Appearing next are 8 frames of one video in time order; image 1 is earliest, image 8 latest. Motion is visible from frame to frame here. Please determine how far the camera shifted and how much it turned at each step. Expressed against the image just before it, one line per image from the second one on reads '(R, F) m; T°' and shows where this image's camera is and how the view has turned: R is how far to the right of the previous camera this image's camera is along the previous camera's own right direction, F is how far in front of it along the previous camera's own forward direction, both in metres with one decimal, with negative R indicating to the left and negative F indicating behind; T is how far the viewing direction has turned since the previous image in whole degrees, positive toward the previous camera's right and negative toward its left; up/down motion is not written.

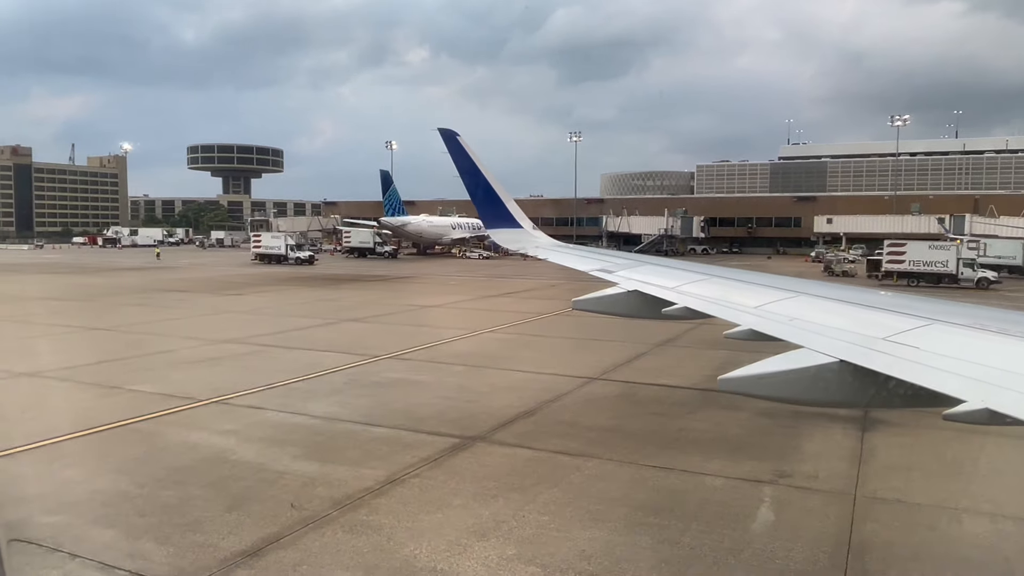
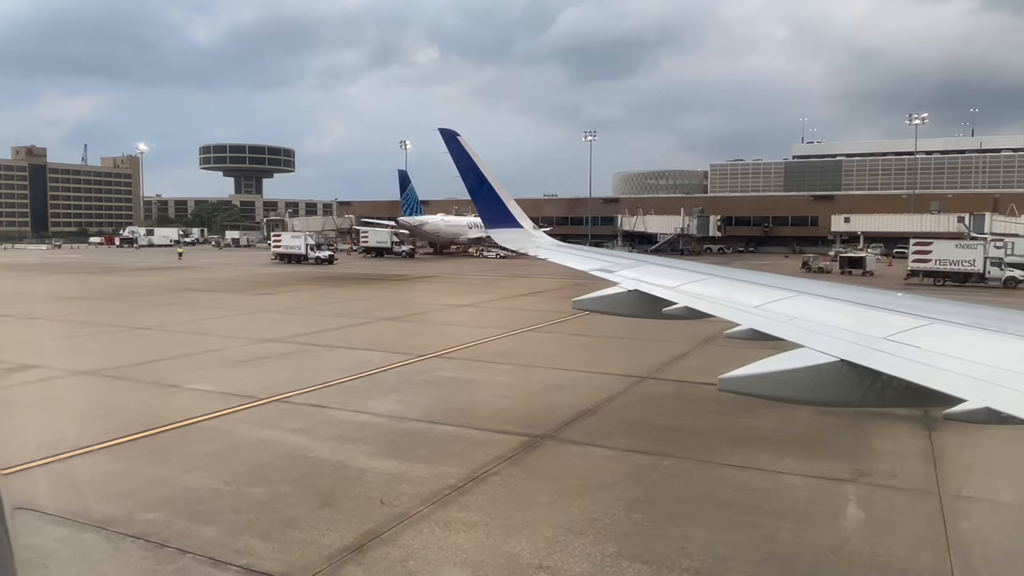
(-0.7, -0.1) m; -1°
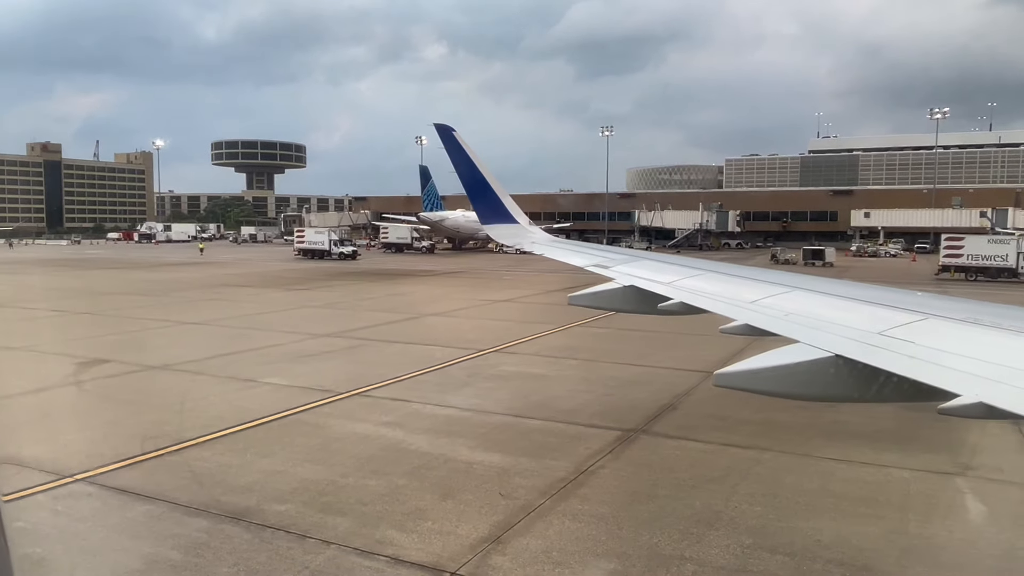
(-0.9, -0.1) m; -1°
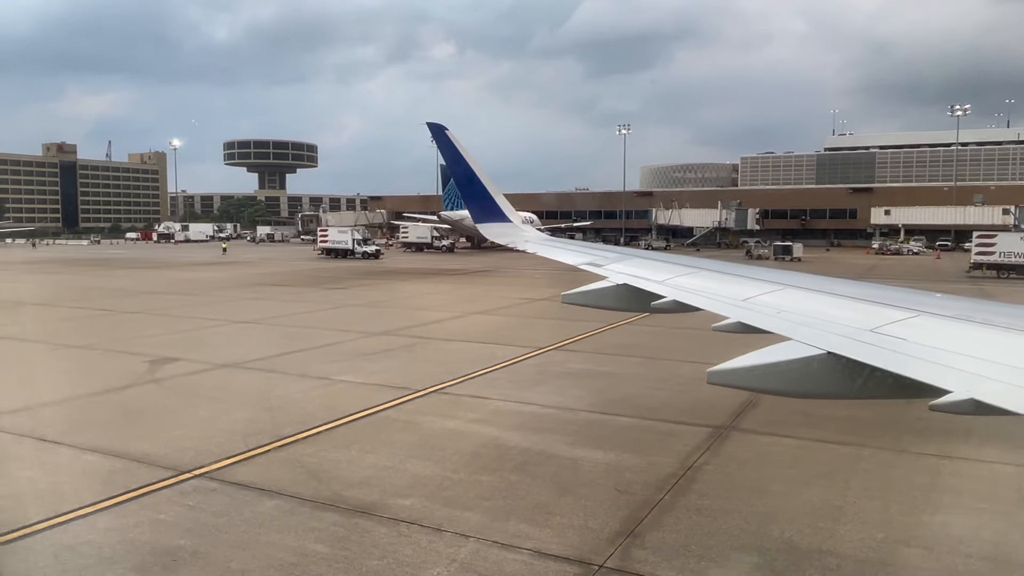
(-0.9, -0.1) m; -1°
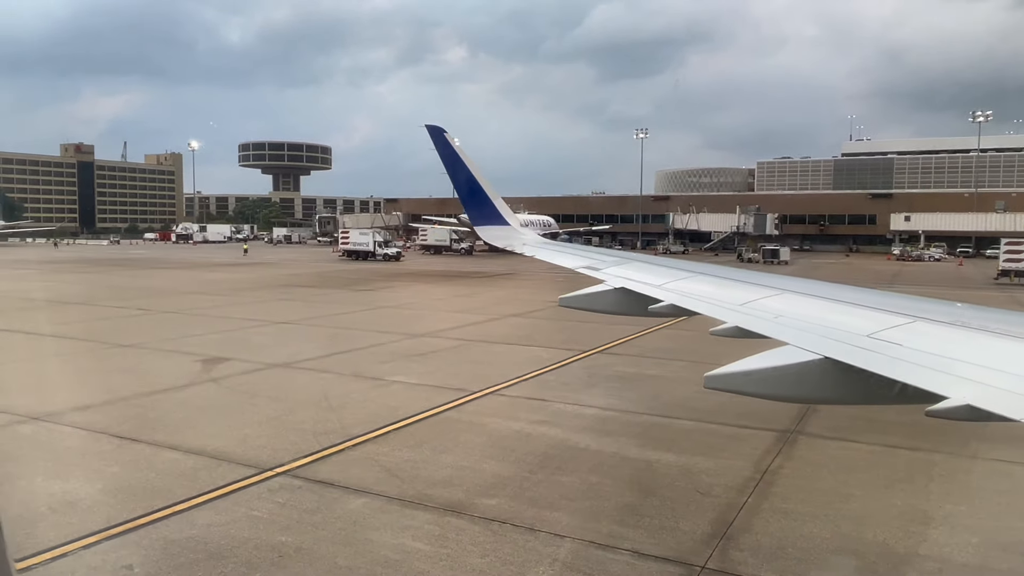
(-0.6, -0.1) m; -1°
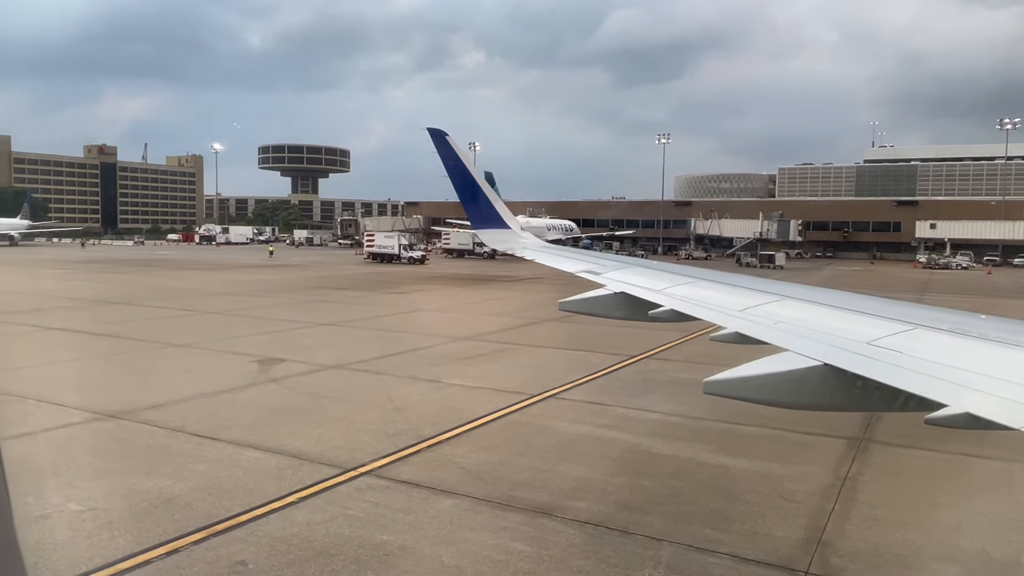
(-0.6, -0.1) m; -1°
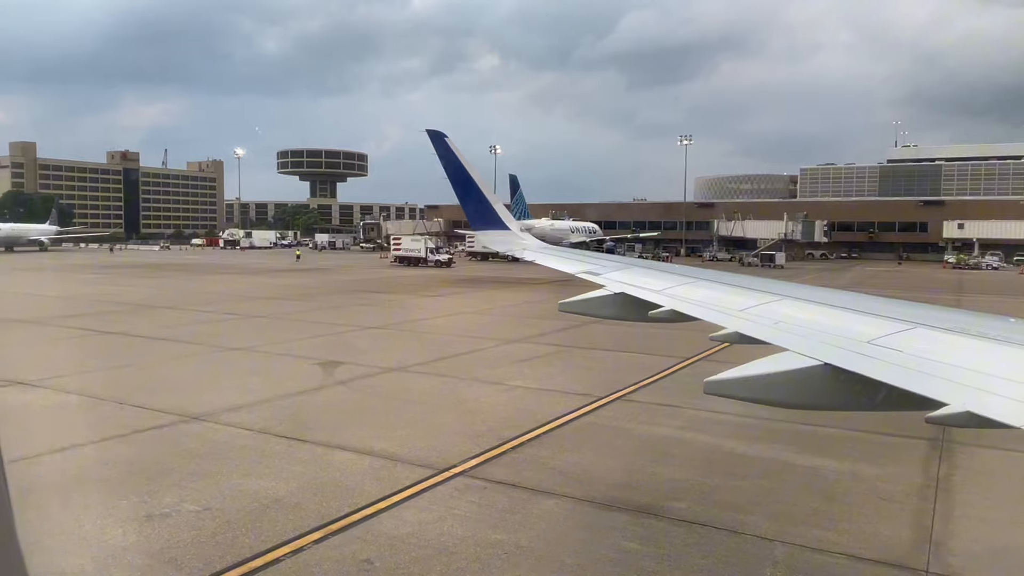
(-0.7, -0.1) m; -1°
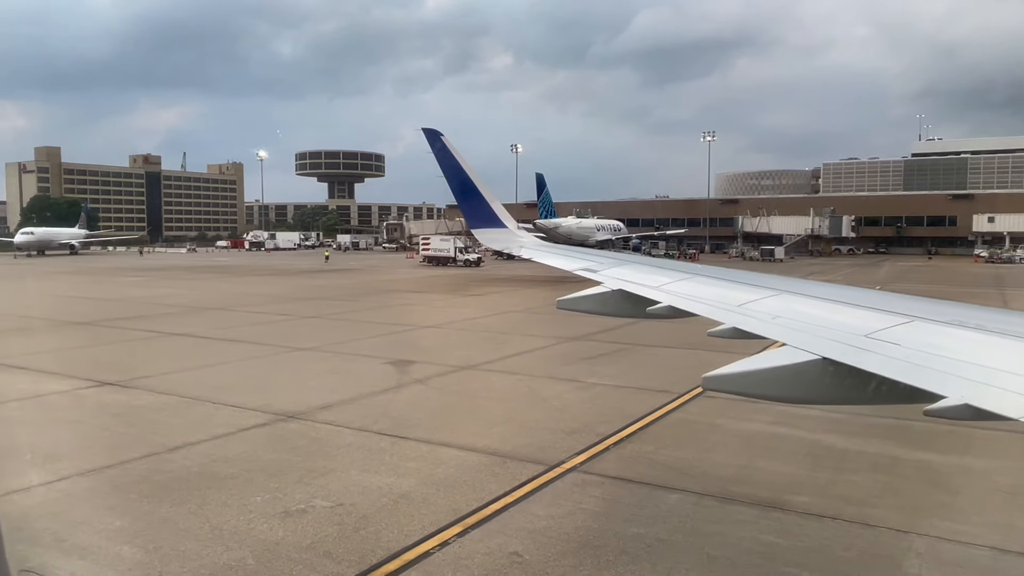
(-0.9, -0.1) m; -1°
